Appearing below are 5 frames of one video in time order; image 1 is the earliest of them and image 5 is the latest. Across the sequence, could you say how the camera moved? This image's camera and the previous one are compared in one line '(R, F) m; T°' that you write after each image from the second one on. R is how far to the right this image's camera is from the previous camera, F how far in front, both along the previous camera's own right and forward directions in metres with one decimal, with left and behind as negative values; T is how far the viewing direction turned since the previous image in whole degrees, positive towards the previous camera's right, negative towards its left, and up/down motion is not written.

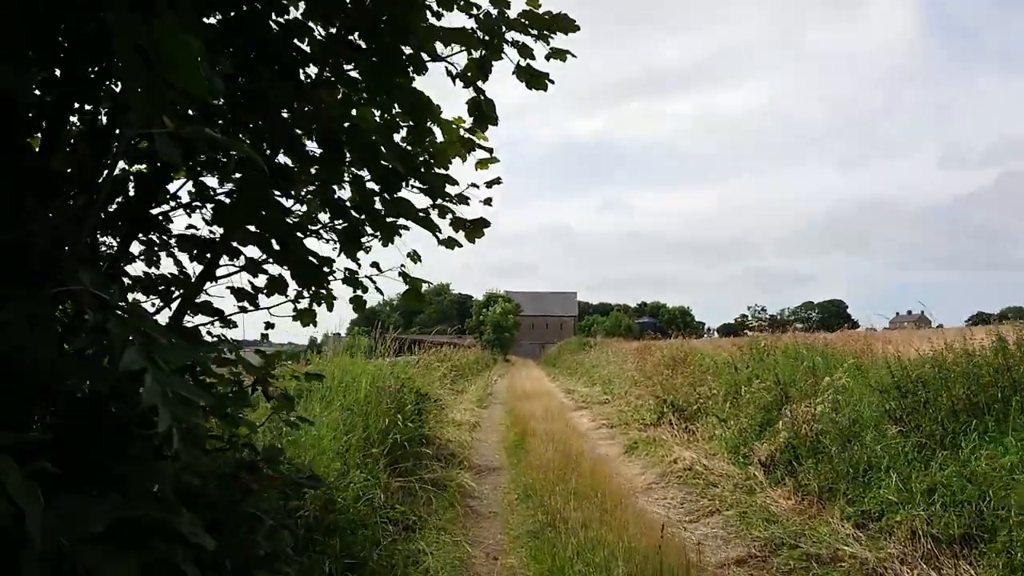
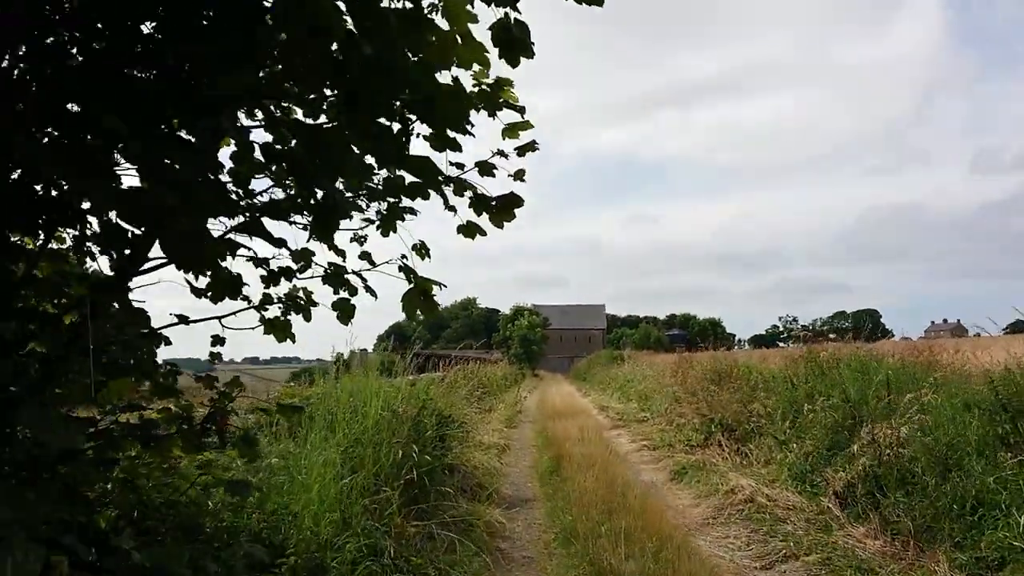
(-0.1, +0.9) m; -2°
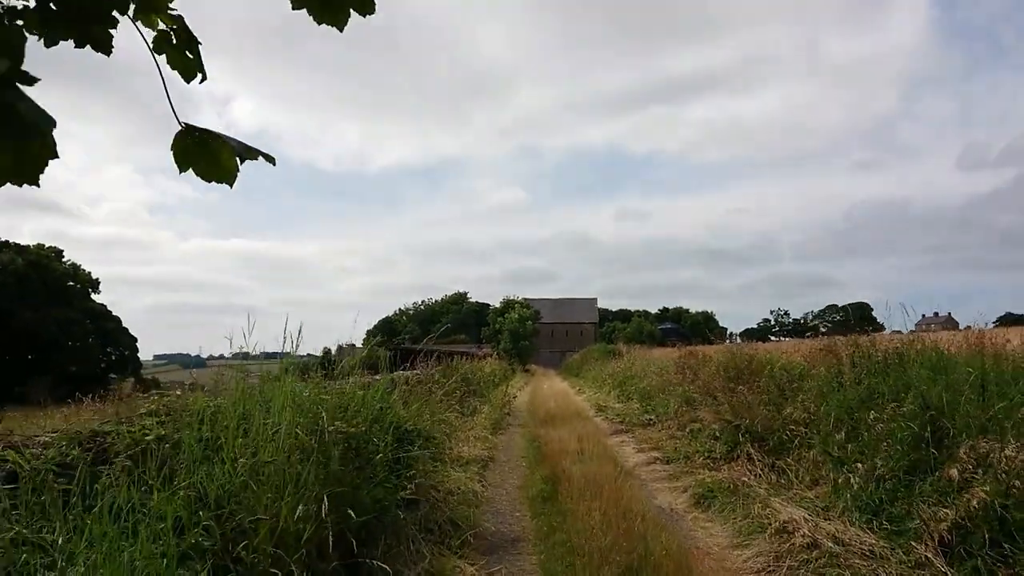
(+0.1, +1.8) m; +1°
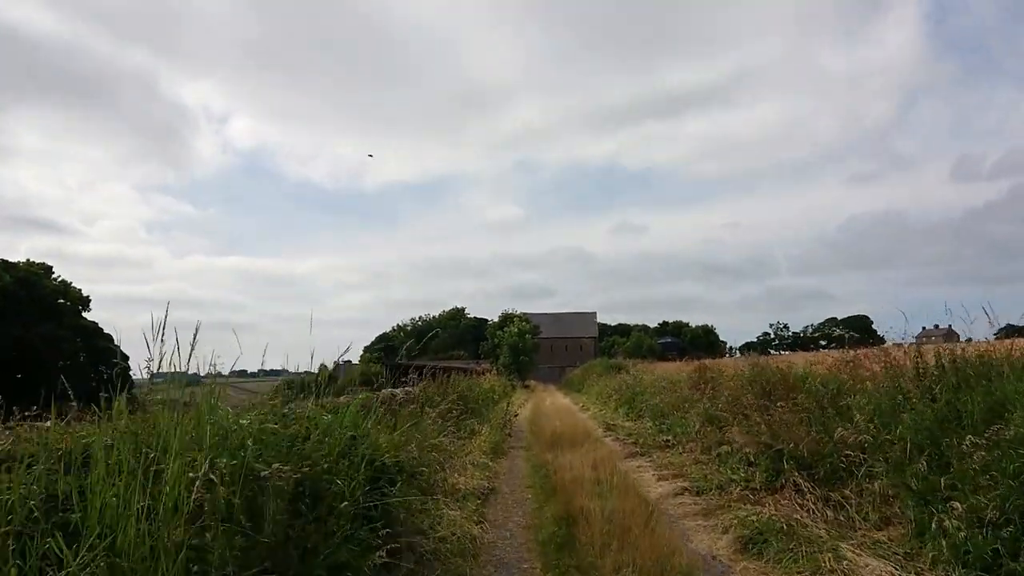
(-0.1, +1.2) m; 0°
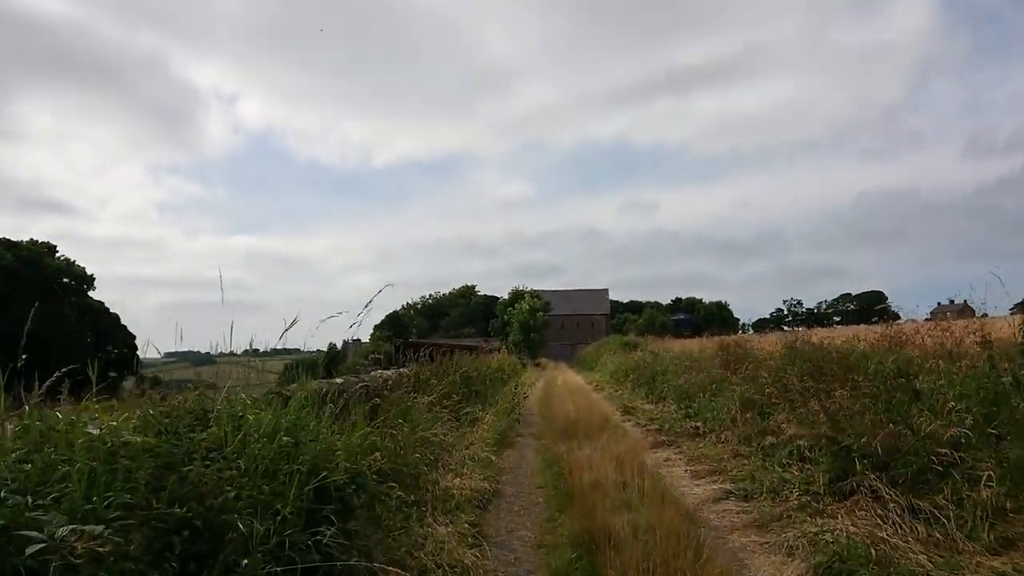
(+0.1, +1.4) m; -1°
